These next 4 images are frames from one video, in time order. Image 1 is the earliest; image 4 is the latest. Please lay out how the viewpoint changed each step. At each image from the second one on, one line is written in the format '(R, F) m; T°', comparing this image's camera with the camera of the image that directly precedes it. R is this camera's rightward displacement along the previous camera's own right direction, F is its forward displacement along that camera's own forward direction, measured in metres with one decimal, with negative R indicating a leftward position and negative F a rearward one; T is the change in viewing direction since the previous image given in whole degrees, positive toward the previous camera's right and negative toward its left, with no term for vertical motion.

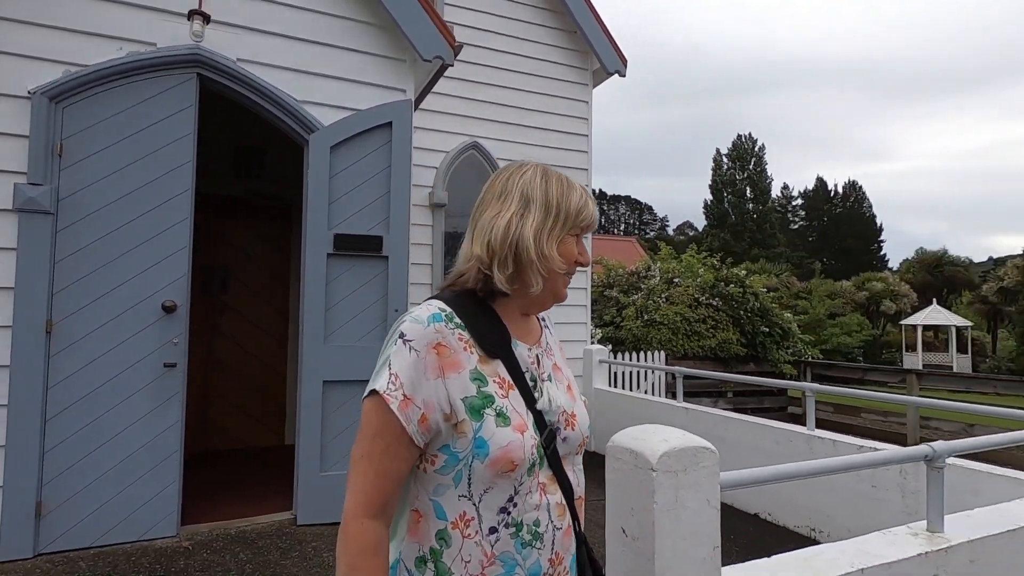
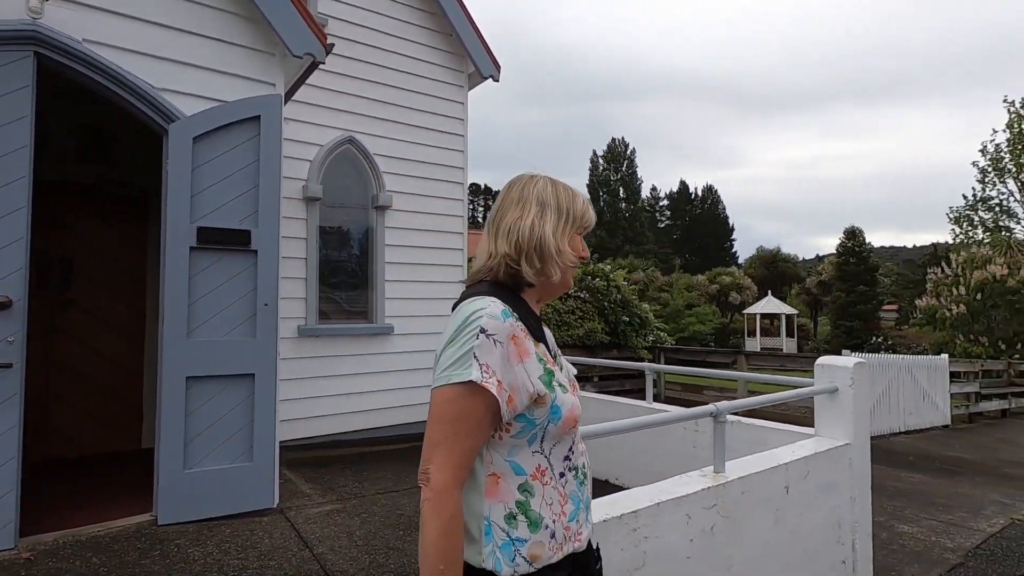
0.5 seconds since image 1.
(+0.1, -0.3) m; +12°
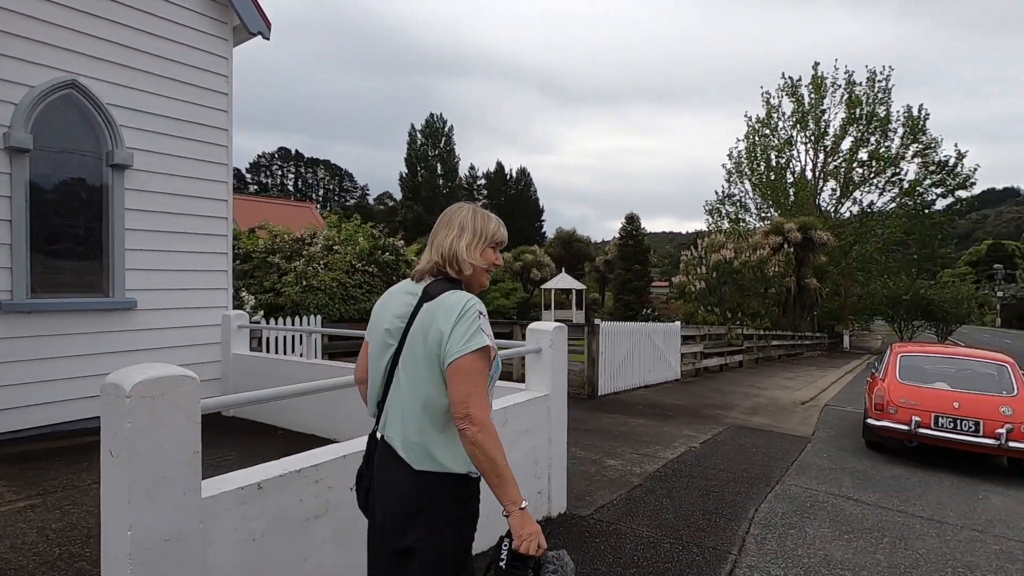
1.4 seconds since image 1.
(+0.6, -0.3) m; +18°
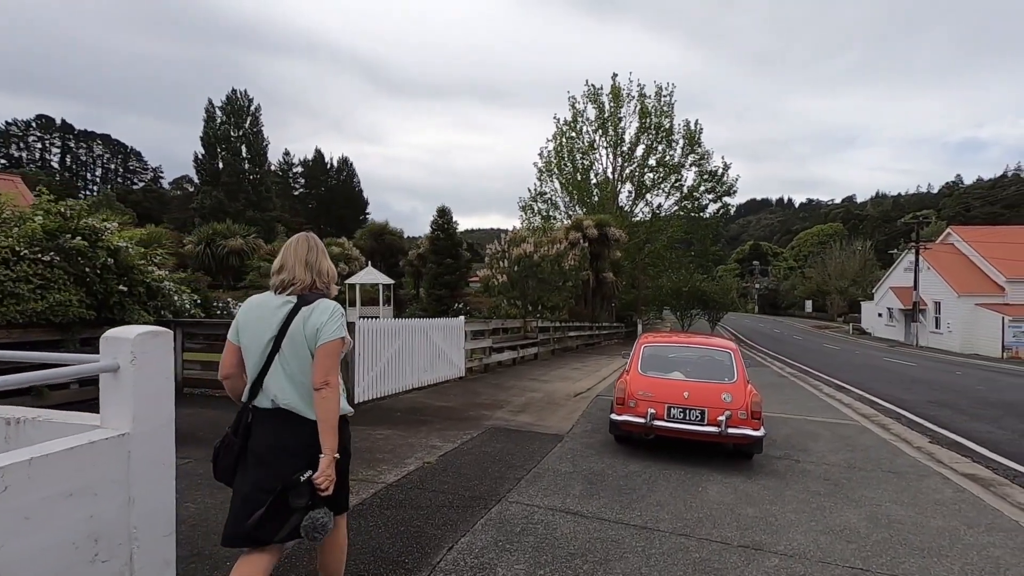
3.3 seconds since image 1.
(+1.3, +0.9) m; +17°
